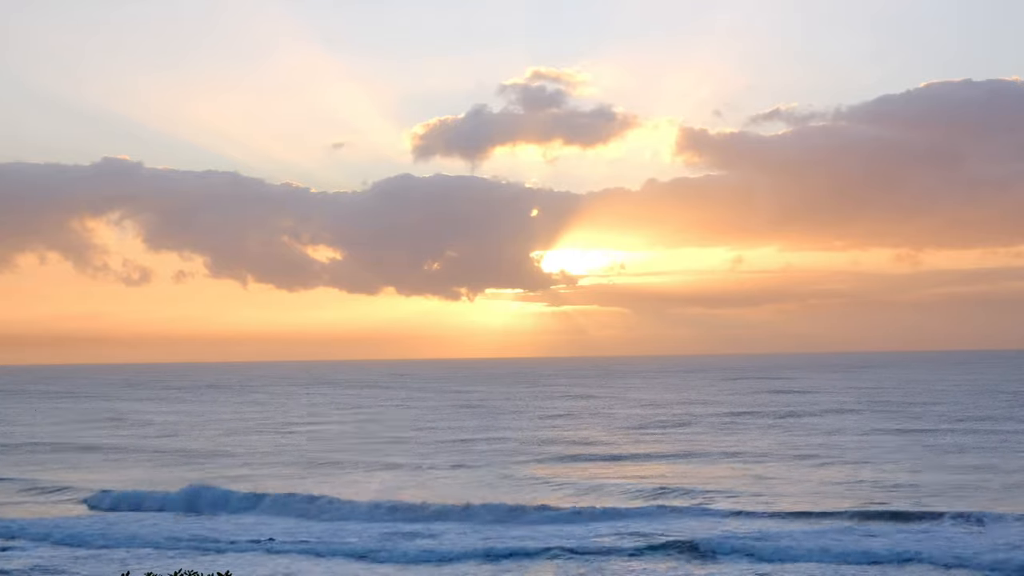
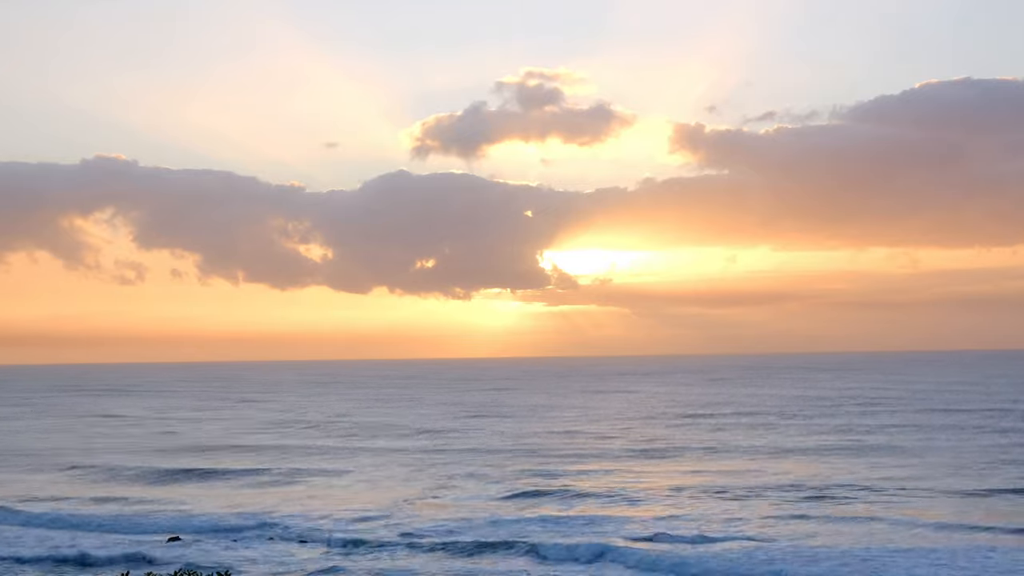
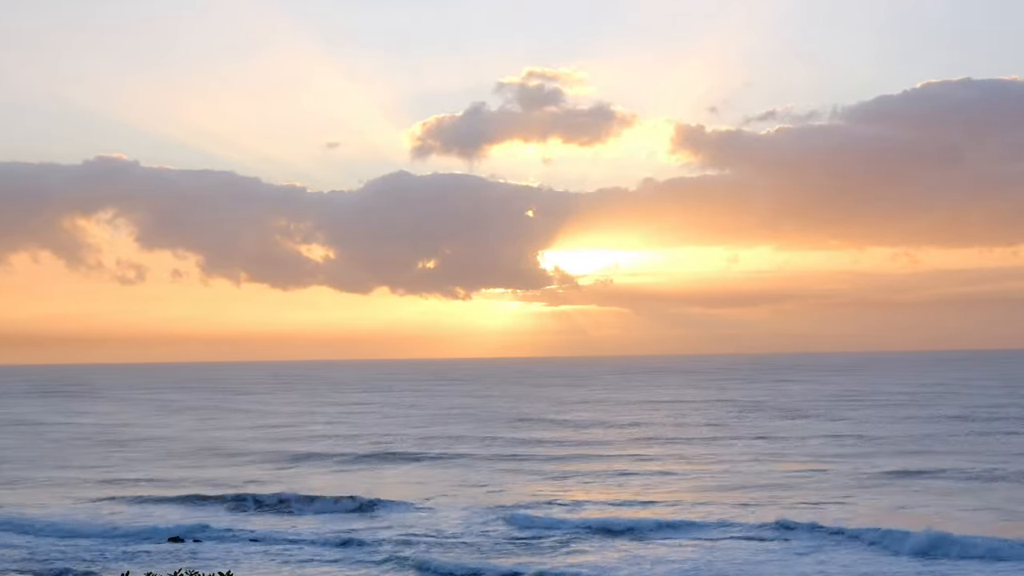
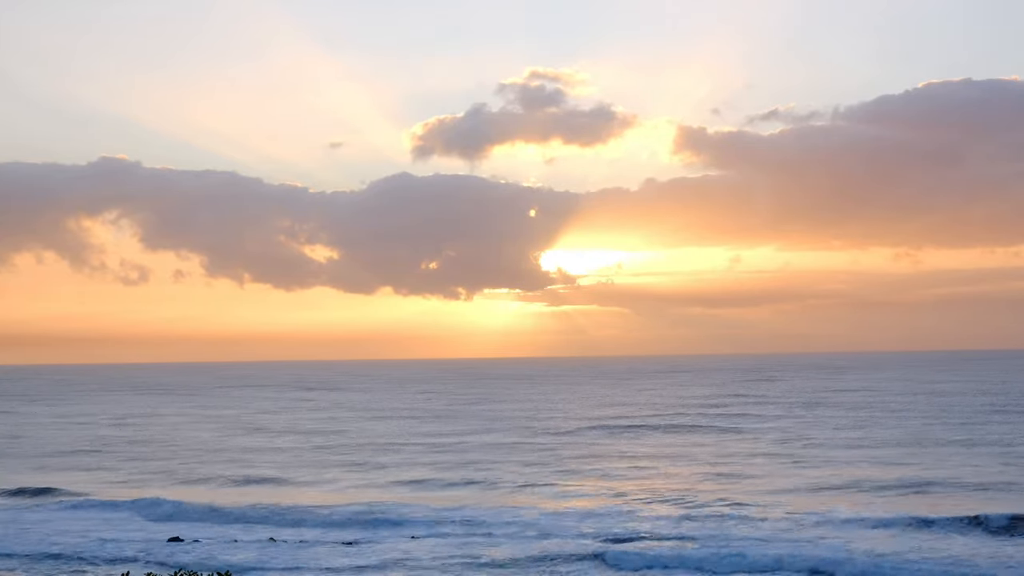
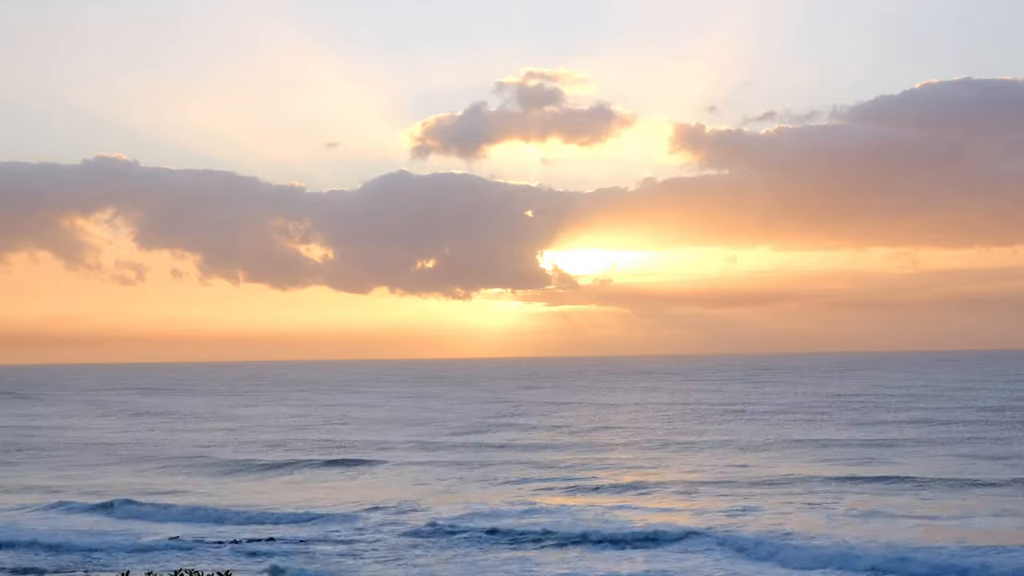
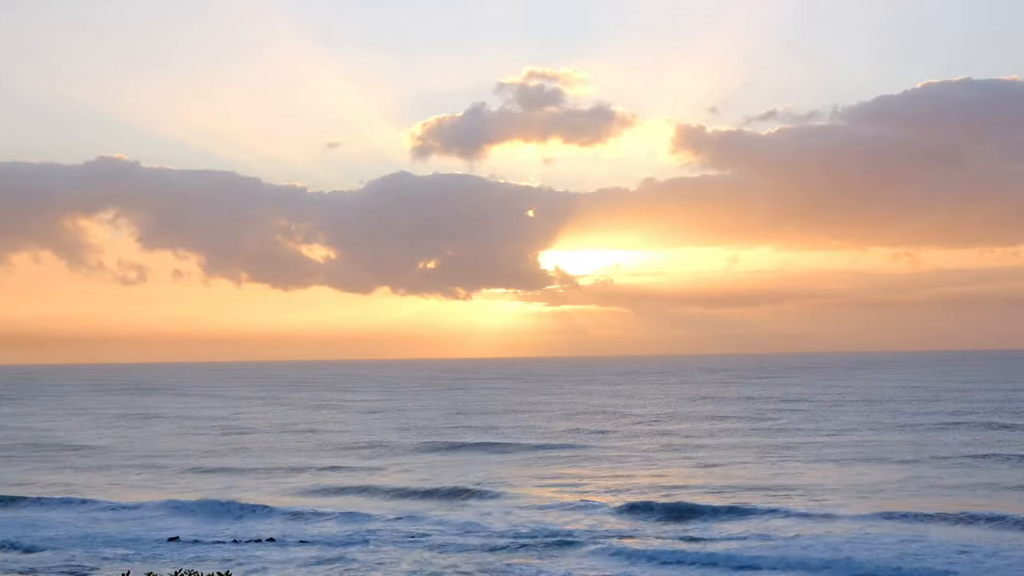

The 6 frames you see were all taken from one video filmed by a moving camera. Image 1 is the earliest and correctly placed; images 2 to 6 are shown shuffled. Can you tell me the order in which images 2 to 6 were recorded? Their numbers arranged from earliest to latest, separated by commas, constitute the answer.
4, 6, 3, 5, 2
